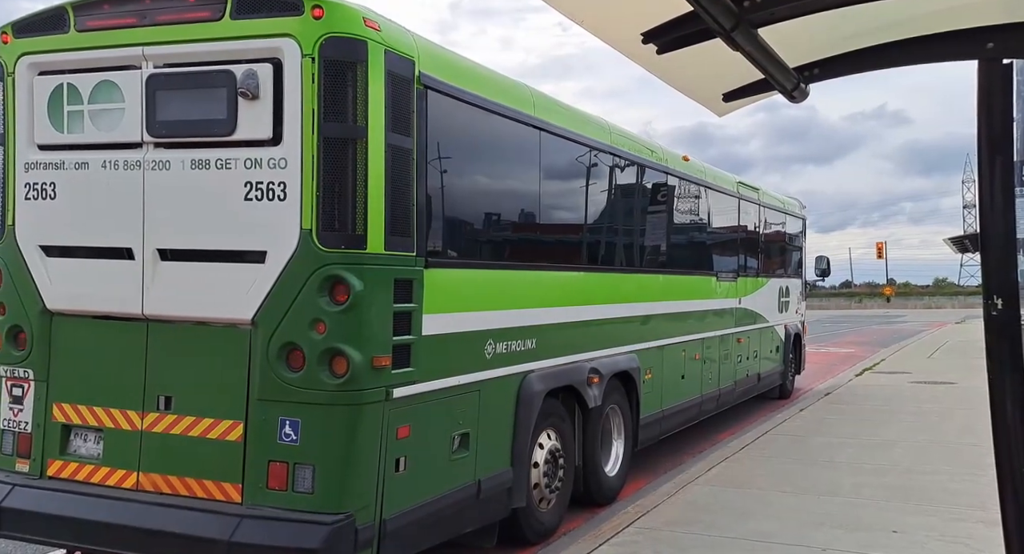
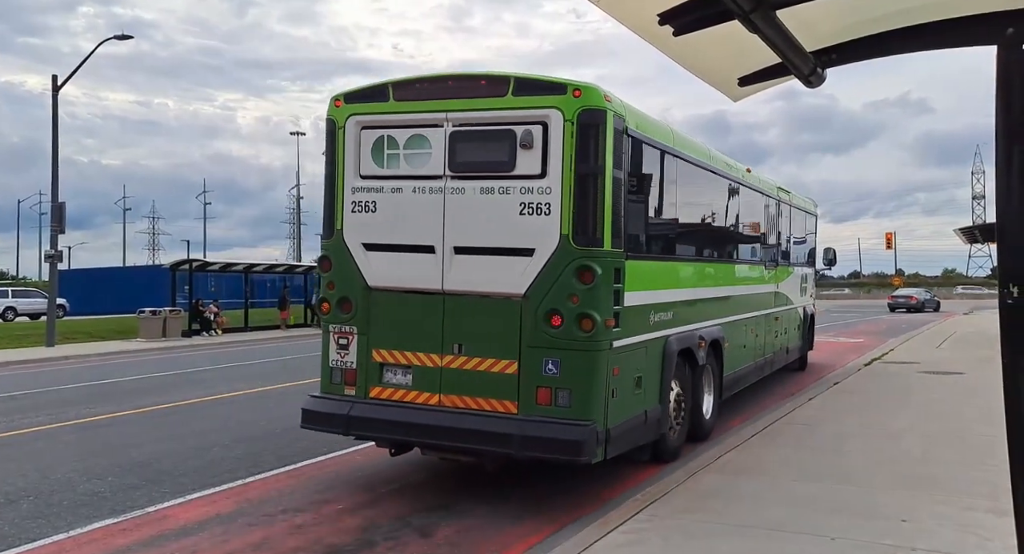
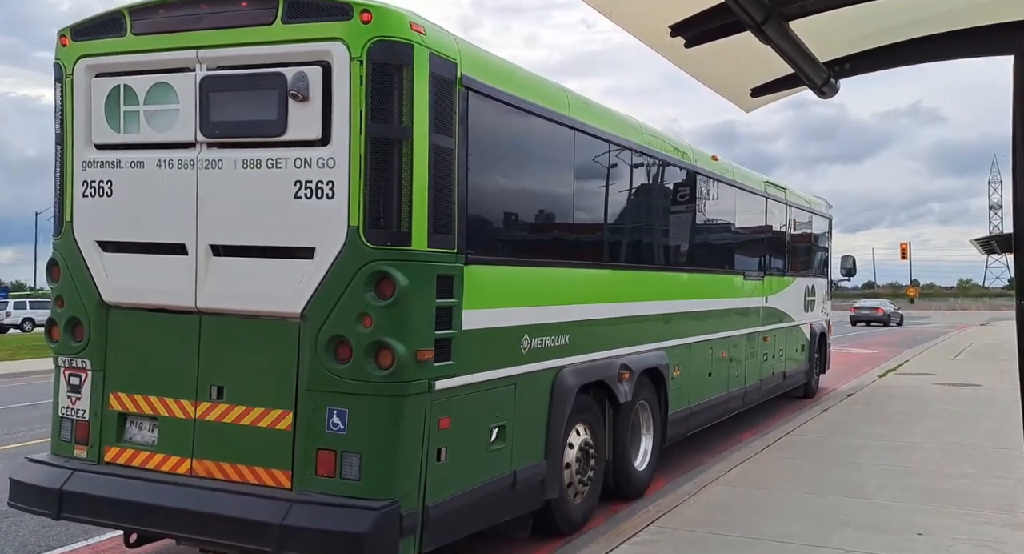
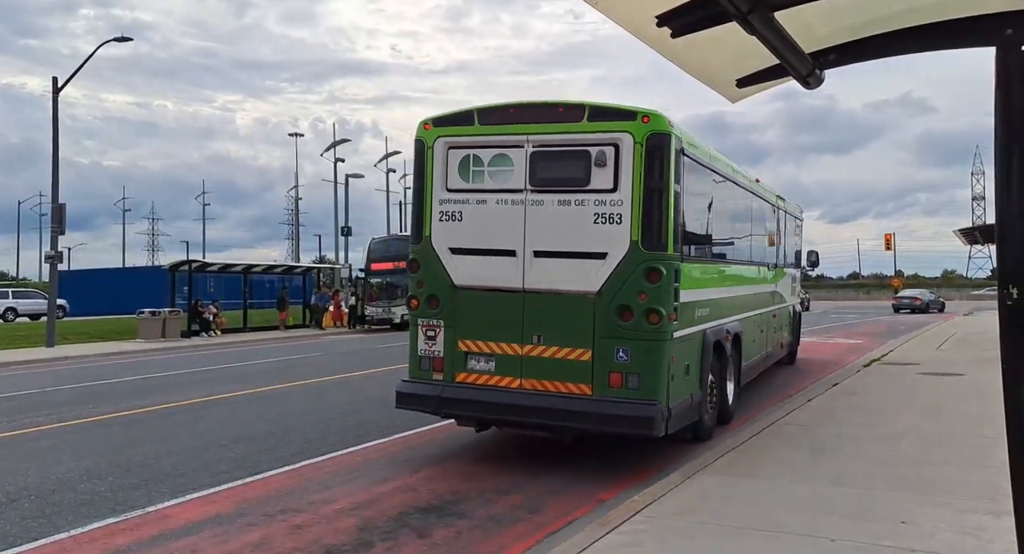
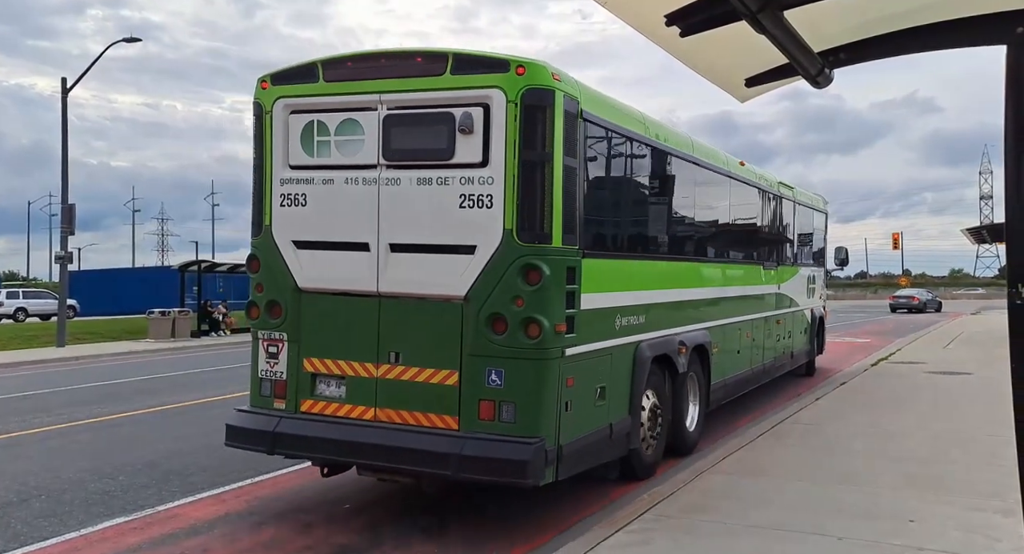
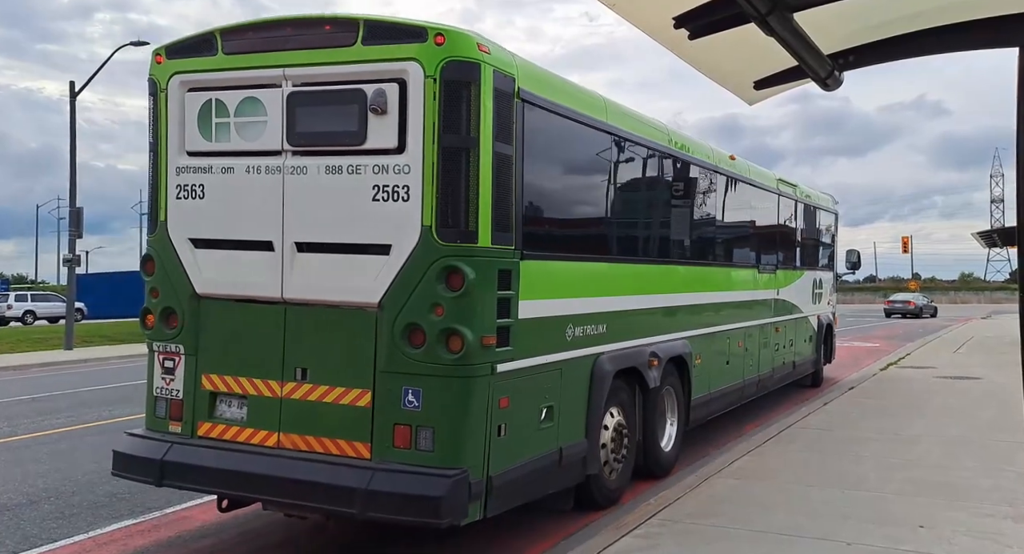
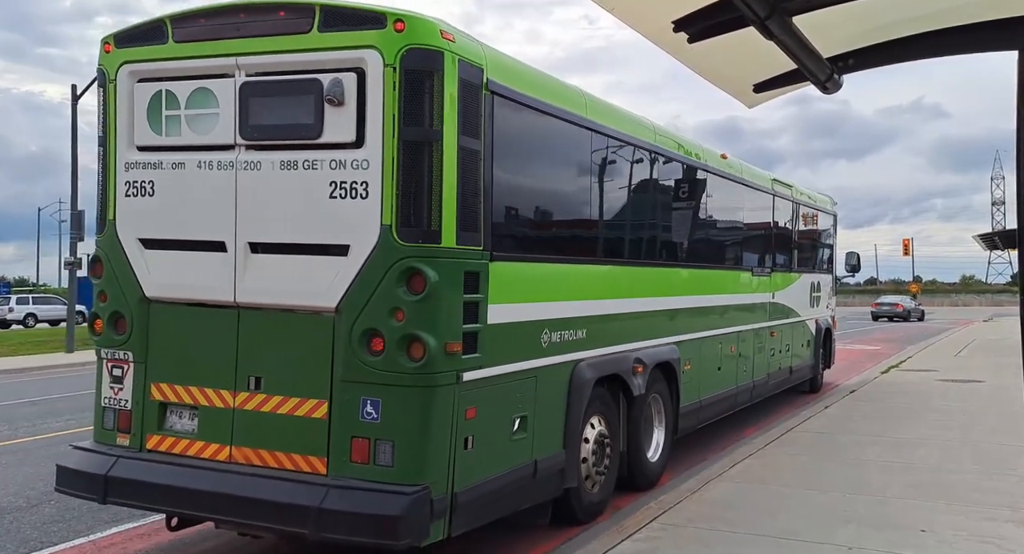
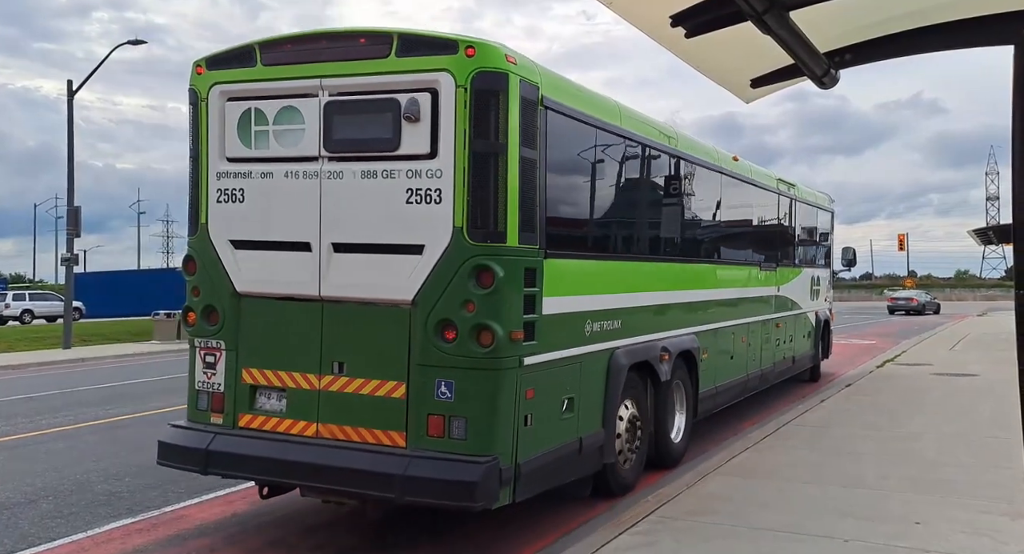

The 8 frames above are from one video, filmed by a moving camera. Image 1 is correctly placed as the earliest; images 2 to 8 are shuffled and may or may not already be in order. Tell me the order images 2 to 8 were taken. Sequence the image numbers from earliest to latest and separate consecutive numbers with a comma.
3, 7, 6, 8, 5, 2, 4
